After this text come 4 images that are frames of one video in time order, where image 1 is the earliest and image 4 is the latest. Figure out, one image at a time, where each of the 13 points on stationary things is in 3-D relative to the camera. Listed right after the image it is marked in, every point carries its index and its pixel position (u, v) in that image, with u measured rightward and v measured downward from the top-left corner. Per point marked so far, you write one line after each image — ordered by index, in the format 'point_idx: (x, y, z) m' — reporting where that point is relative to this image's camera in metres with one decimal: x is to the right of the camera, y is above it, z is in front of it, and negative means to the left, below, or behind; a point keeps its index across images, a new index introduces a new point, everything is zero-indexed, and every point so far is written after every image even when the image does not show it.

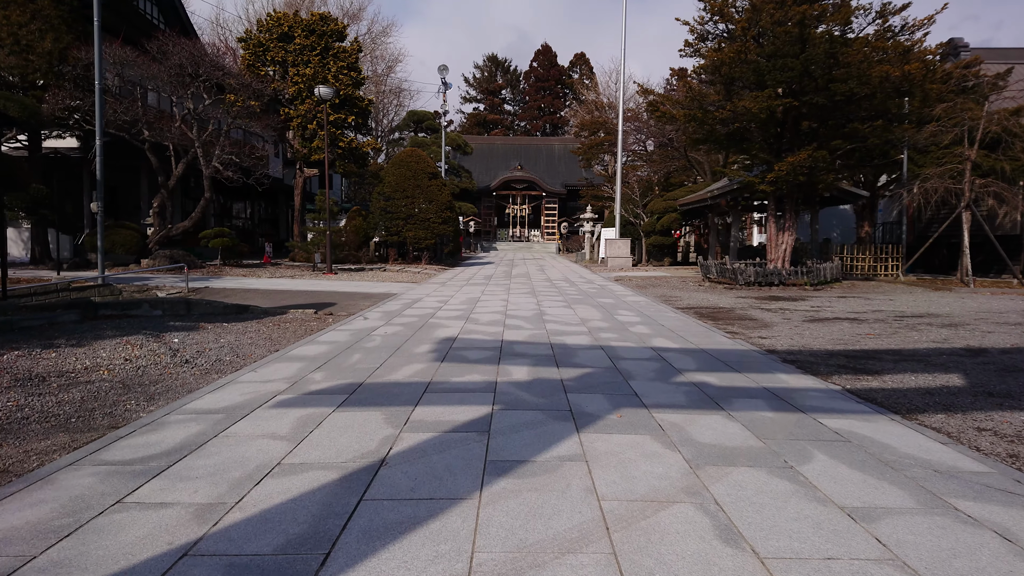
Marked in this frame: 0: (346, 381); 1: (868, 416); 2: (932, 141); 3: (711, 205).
0: (-1.2, -0.7, +4.7) m
1: (+2.2, -0.8, +4.1) m
2: (+9.3, +3.3, +15.1) m
3: (+5.4, +2.2, +18.1) m
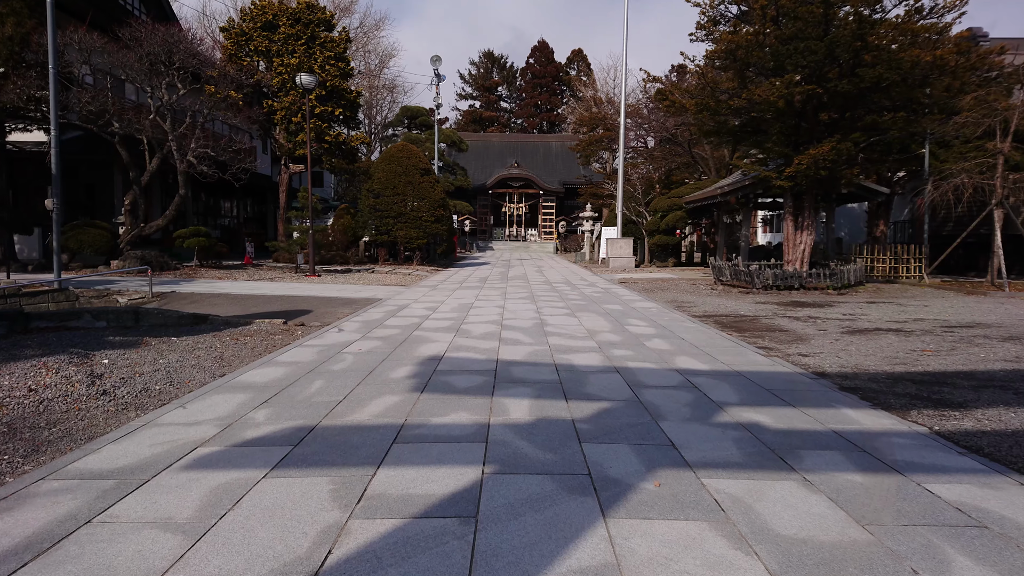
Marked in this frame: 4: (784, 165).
0: (-1.2, -0.7, +3.7) m
1: (+2.2, -0.9, +3.1) m
2: (+9.3, +3.2, +14.1) m
3: (+5.3, +2.1, +17.0) m
4: (+5.2, +2.4, +13.0) m
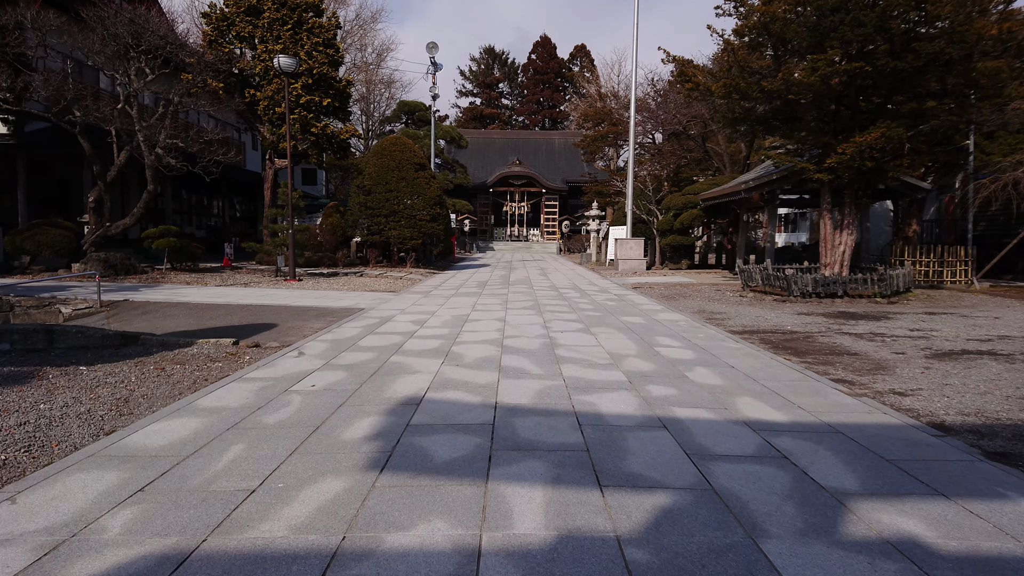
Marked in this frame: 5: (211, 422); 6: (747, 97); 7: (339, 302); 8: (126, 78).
0: (-1.2, -0.9, +2.2) m
1: (+2.2, -1.0, +1.6) m
2: (+9.3, +3.1, +12.6) m
3: (+5.3, +2.0, +15.6) m
4: (+5.3, +2.3, +11.5) m
5: (-1.7, -0.7, +3.8) m
6: (+3.9, +3.2, +11.3) m
7: (-2.5, -0.2, +10.0) m
8: (-8.0, +4.4, +14.0) m
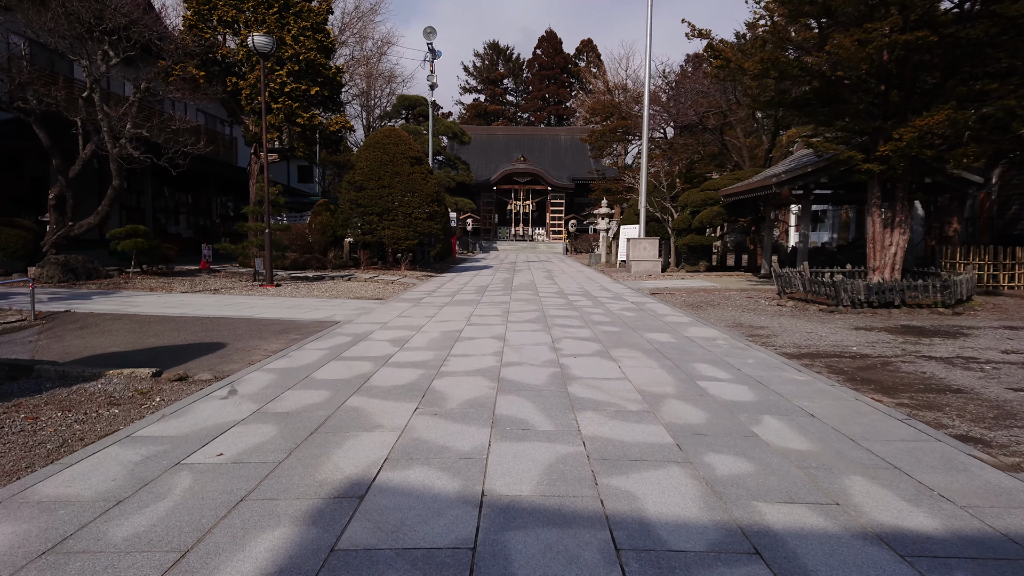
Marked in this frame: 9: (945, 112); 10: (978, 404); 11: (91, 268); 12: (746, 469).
0: (-1.2, -1.0, +0.8) m
1: (+2.1, -1.1, +0.2) m
2: (+9.3, +3.0, +11.1) m
3: (+5.4, +1.9, +14.1) m
4: (+5.3, +2.2, +10.1) m
5: (-1.7, -0.9, +2.4) m
6: (+4.0, +3.1, +9.9) m
7: (-2.5, -0.3, +8.6) m
8: (-8.0, +4.3, +12.7) m
9: (+5.5, +2.2, +8.6) m
10: (+2.9, -0.7, +4.3) m
11: (-7.7, +0.4, +12.4) m
12: (+1.0, -0.8, +3.0) m
